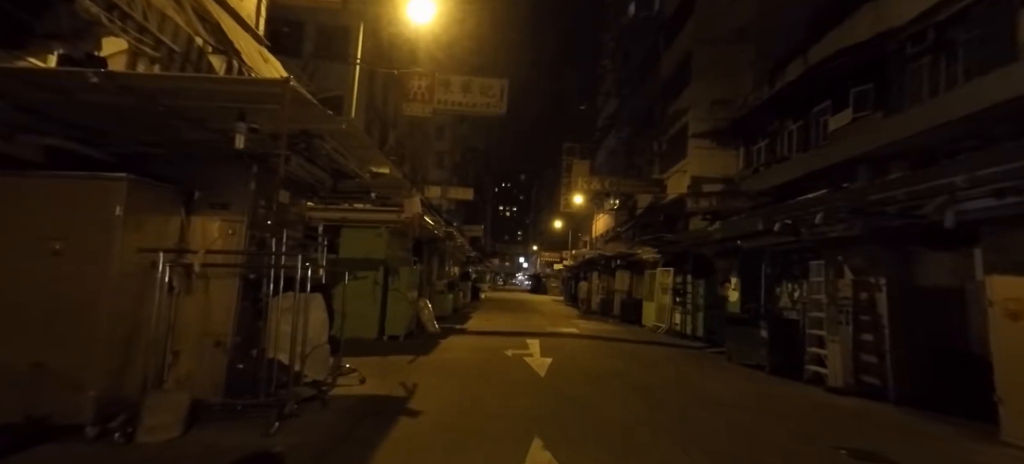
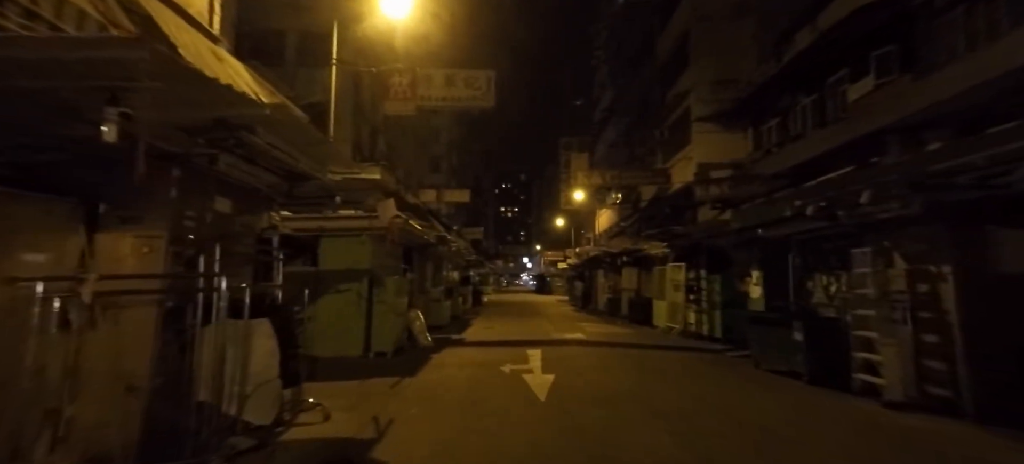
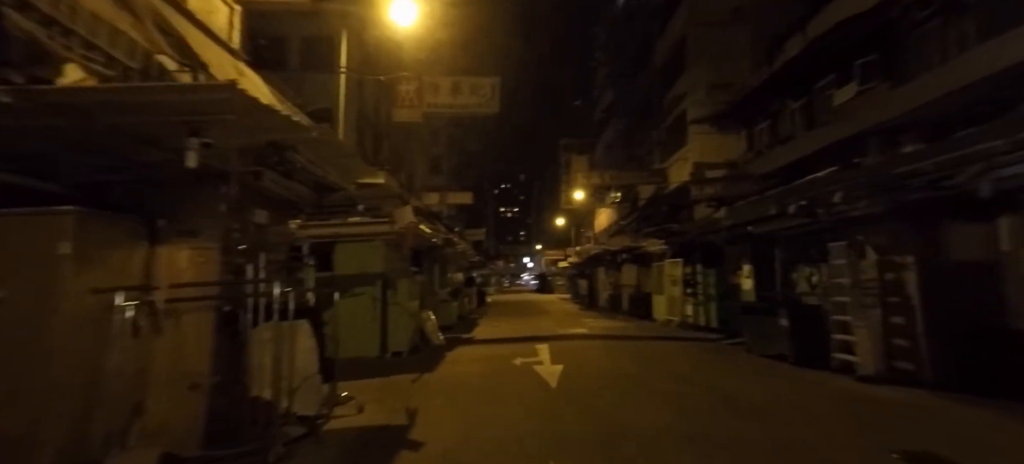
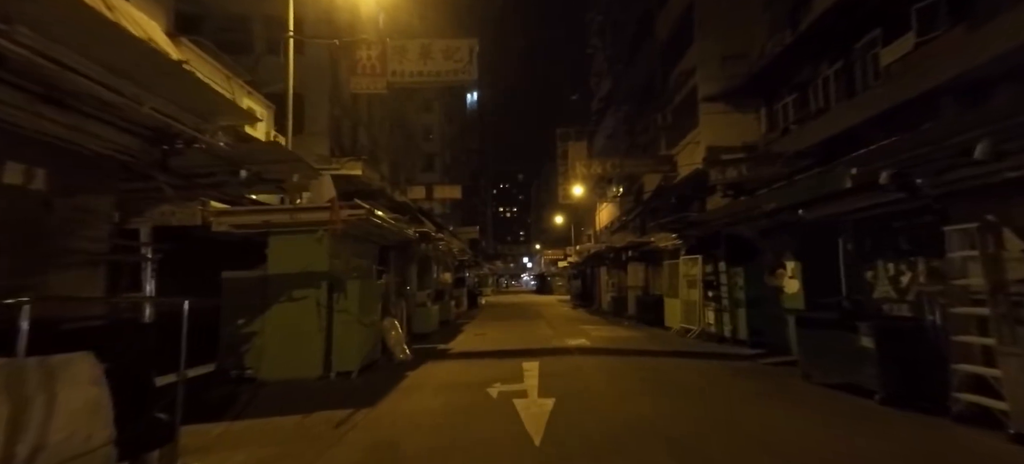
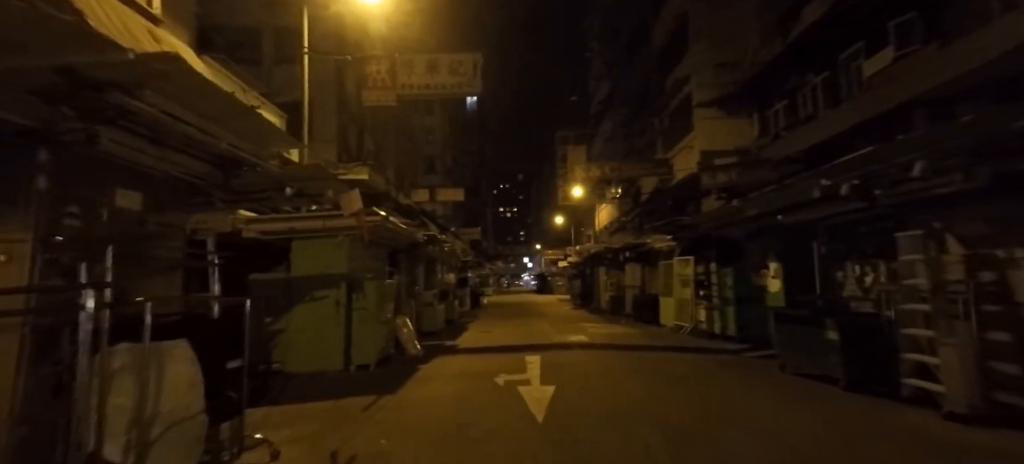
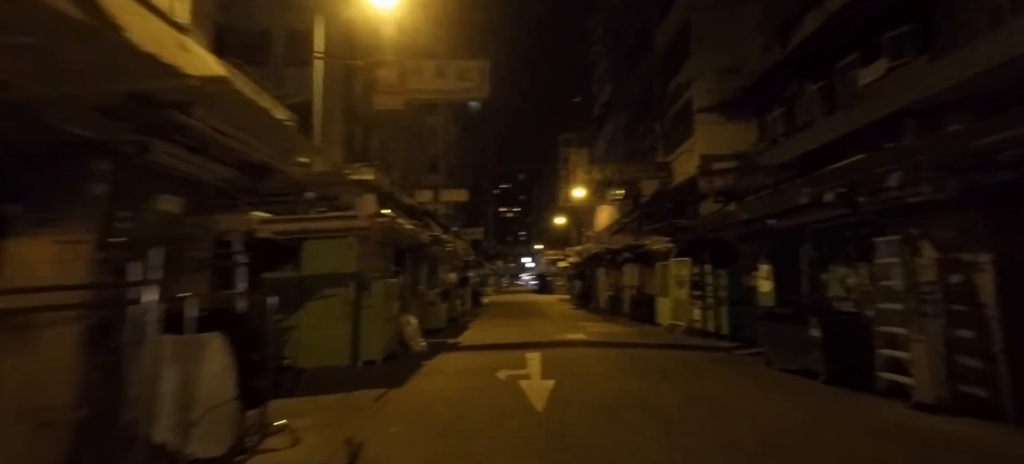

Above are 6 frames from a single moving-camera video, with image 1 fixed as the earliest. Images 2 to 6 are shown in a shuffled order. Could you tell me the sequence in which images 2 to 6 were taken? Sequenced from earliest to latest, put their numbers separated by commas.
3, 2, 6, 5, 4
